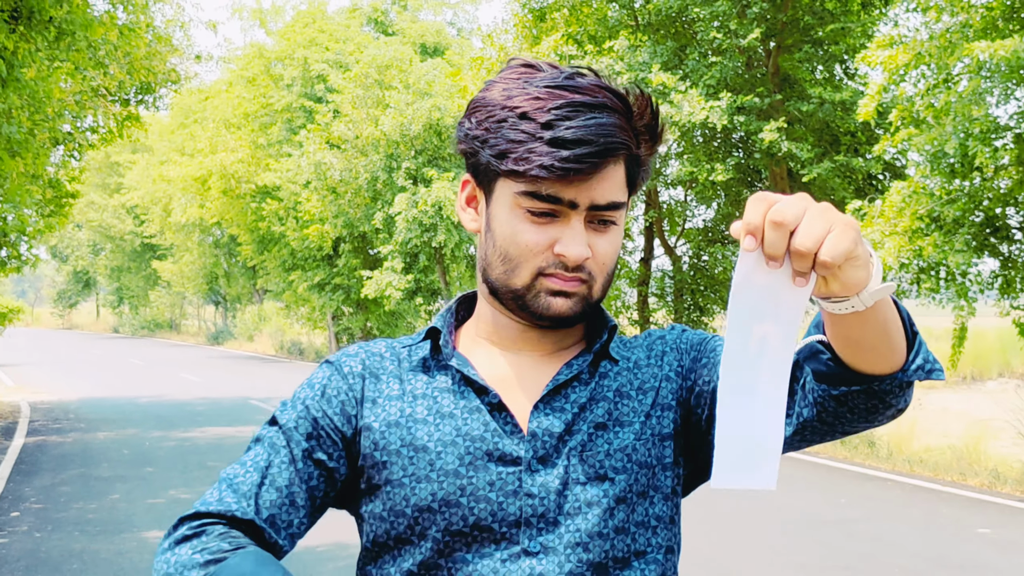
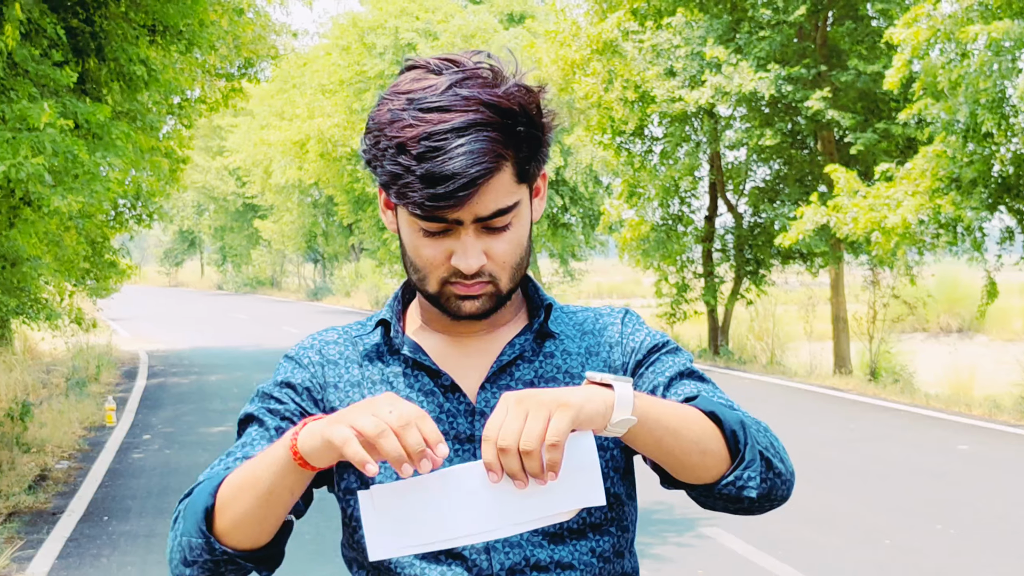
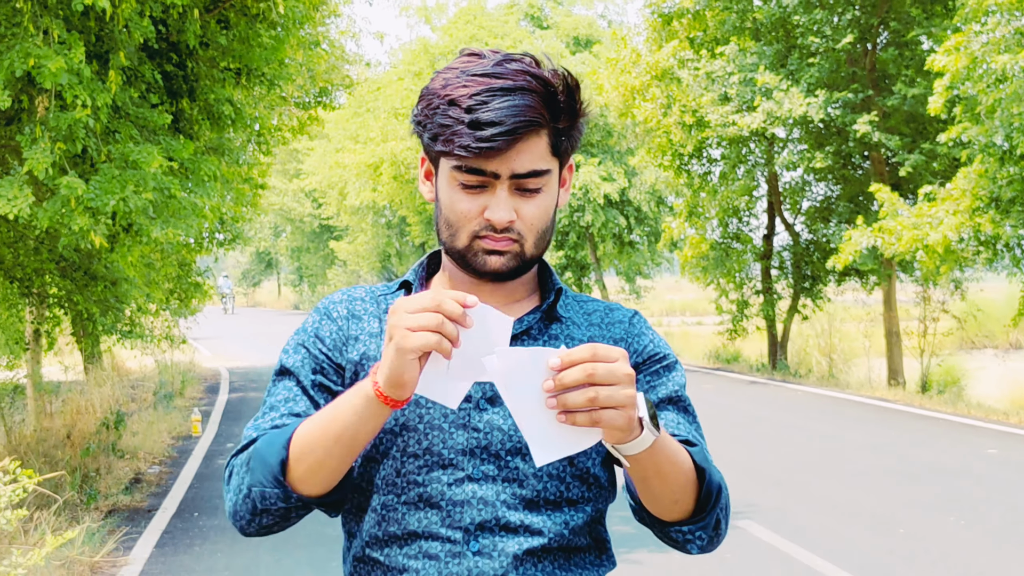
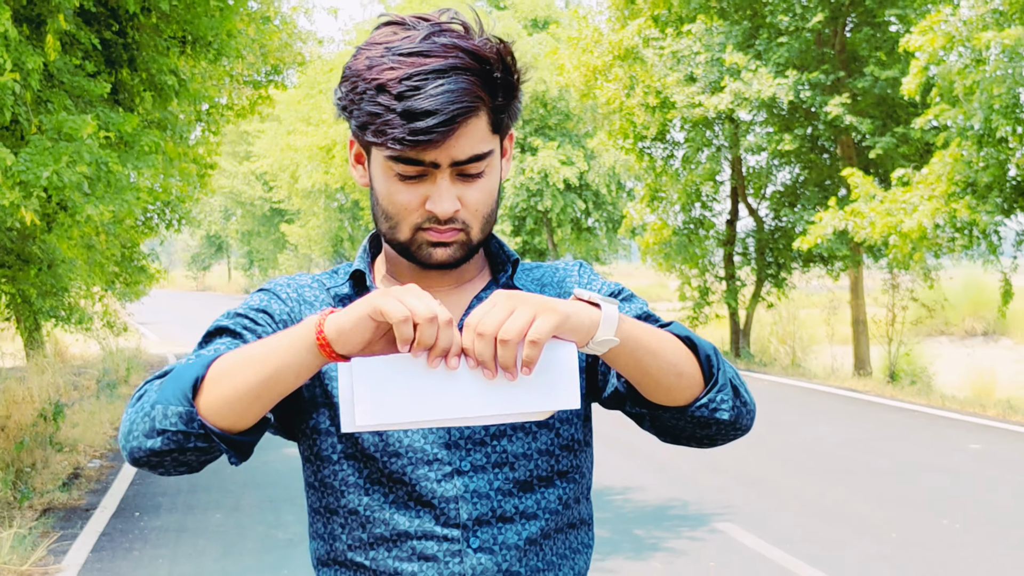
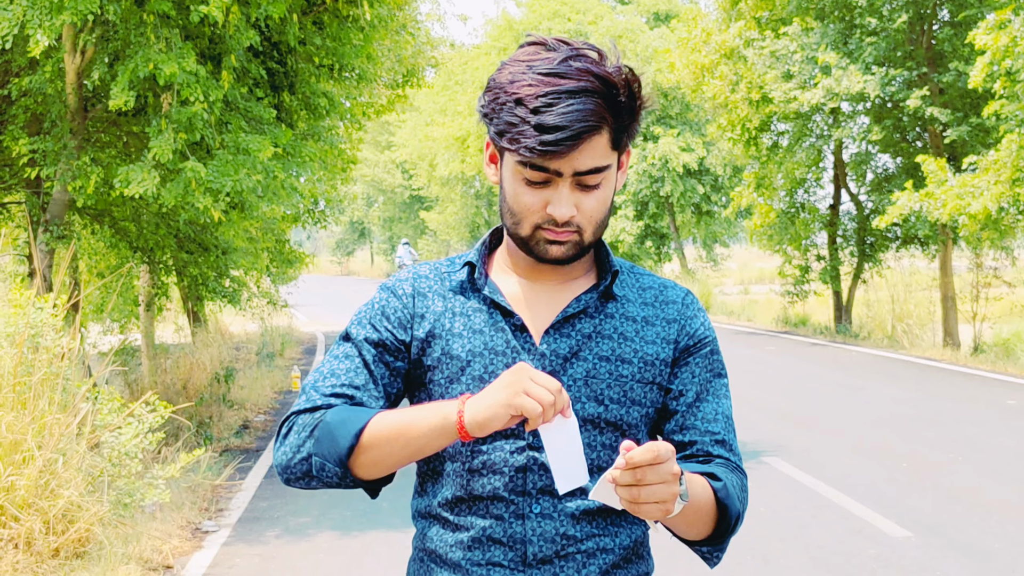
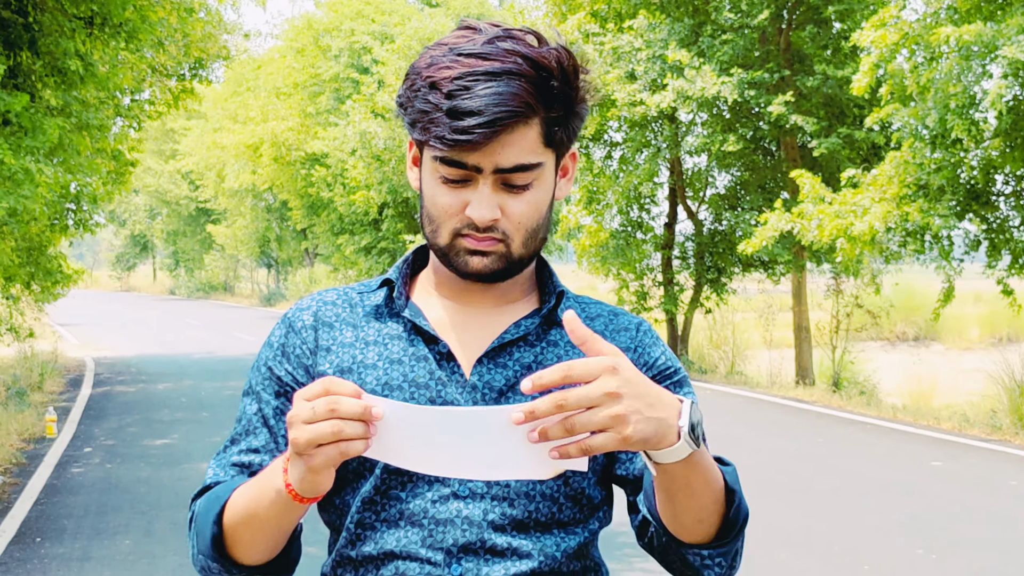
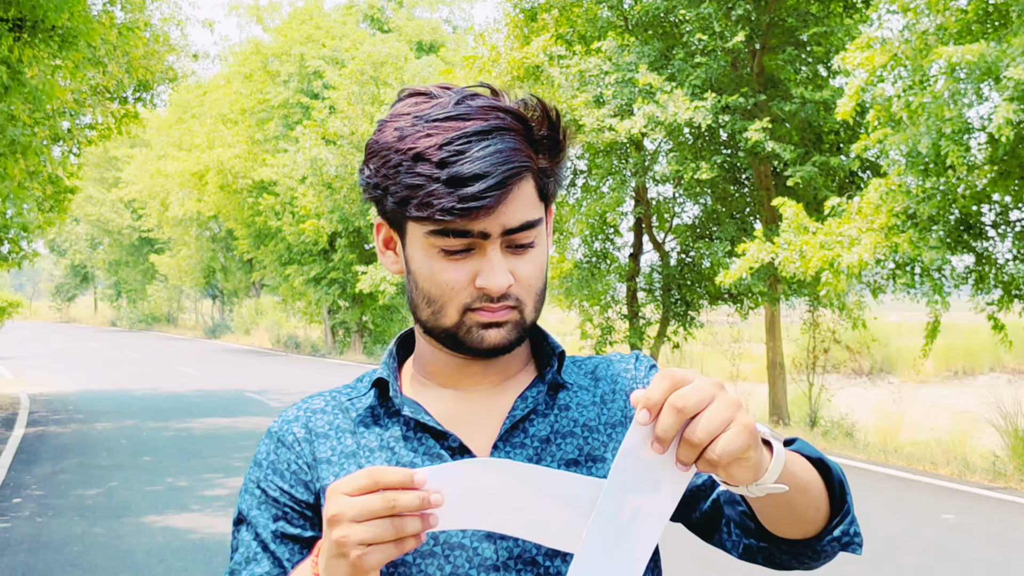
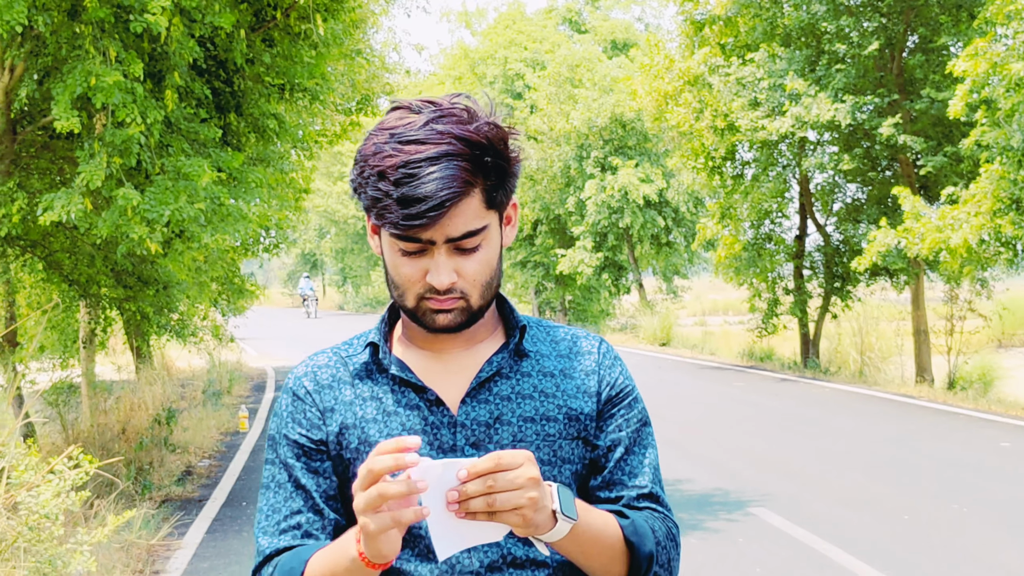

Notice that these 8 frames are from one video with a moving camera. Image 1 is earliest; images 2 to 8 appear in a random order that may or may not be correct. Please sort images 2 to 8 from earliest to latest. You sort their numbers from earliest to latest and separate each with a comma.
7, 6, 2, 4, 3, 8, 5
